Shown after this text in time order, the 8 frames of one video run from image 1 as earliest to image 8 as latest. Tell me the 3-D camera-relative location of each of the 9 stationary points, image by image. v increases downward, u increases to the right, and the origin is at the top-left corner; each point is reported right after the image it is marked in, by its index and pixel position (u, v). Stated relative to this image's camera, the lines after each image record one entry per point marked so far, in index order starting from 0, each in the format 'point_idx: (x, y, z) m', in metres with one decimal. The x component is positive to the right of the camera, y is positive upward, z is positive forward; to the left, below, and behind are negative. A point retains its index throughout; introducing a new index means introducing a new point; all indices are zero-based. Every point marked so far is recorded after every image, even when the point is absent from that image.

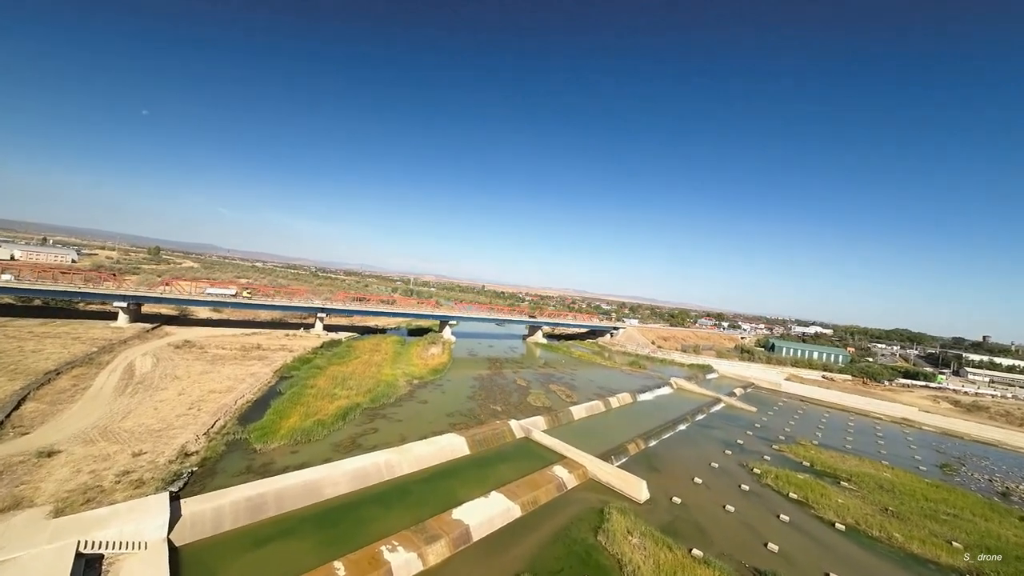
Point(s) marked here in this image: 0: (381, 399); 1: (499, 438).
0: (-6.4, -5.5, +19.1) m
1: (-0.6, -6.6, +17.2) m
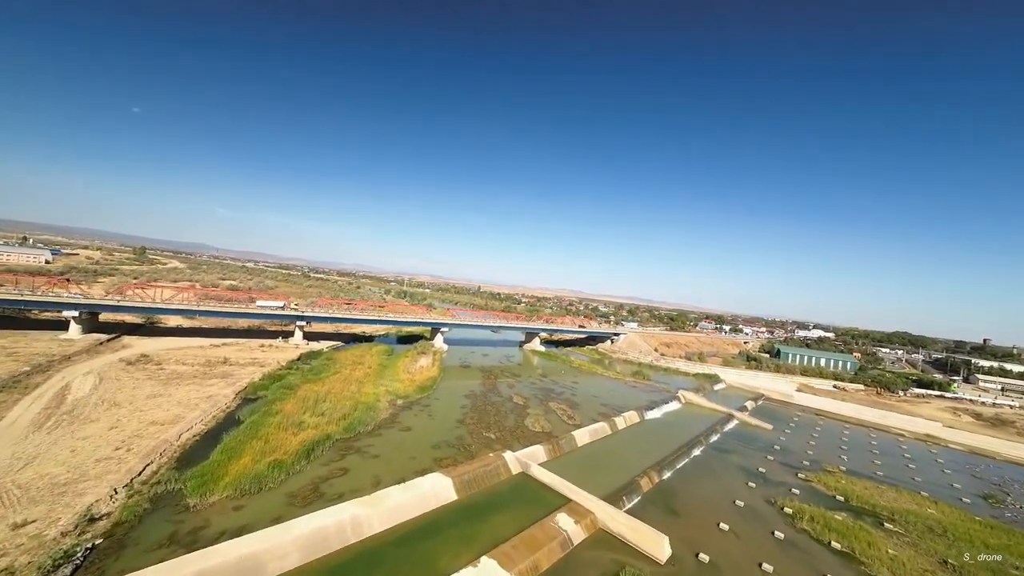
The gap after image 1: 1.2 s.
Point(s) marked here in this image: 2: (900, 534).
0: (-6.6, -5.9, +16.7) m
1: (-0.7, -7.1, +14.8) m
2: (+14.6, -9.3, +14.9) m
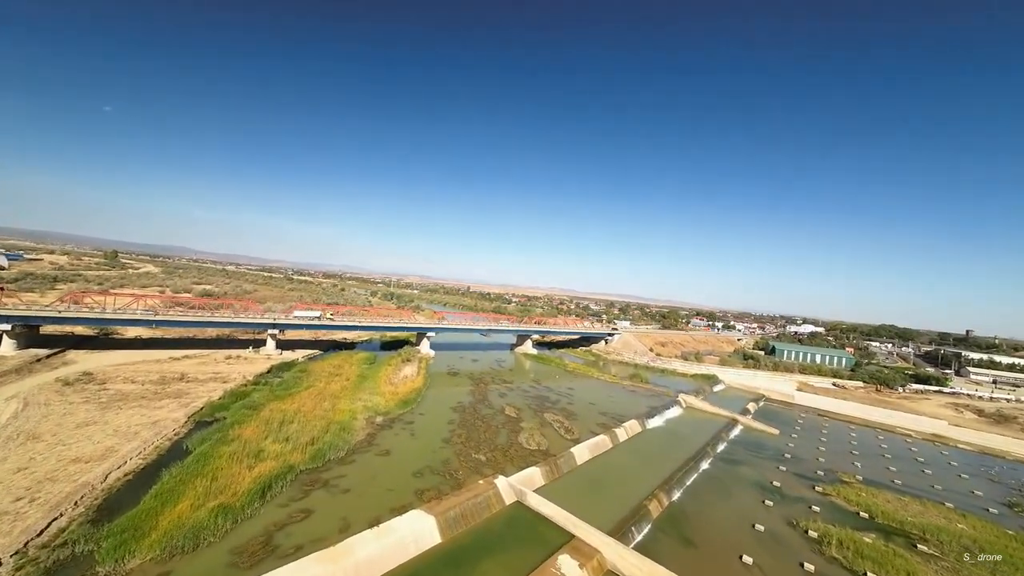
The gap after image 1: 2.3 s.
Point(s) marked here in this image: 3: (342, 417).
0: (-6.9, -6.2, +14.6) m
1: (-1.0, -7.2, +12.8) m
2: (+14.4, -9.2, +13.4) m
3: (-7.8, -5.9, +17.9) m
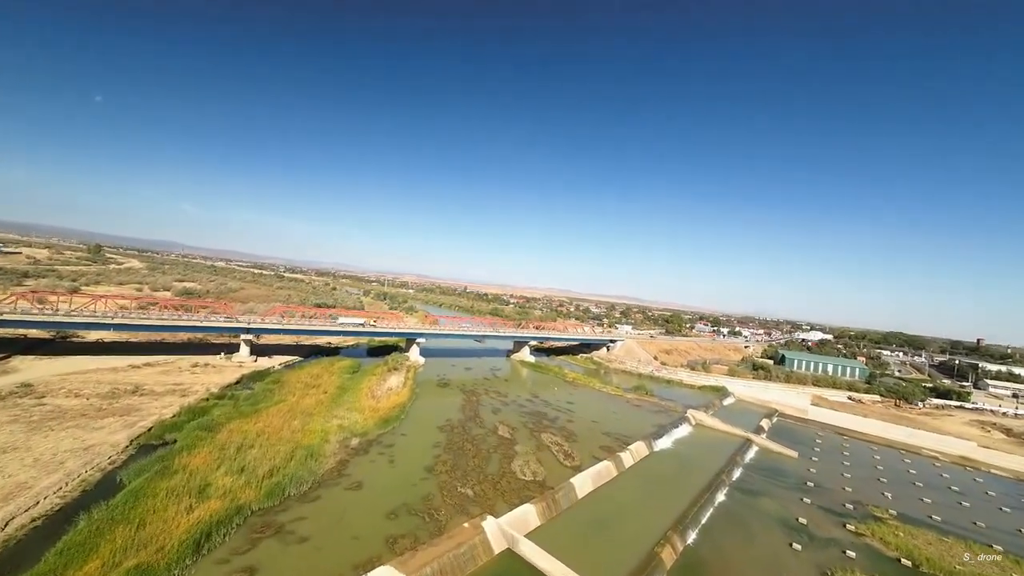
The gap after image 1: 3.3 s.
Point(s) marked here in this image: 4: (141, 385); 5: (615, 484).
0: (-7.2, -6.4, +12.4) m
1: (-1.3, -7.5, +10.7) m
2: (+14.1, -9.7, +11.3) m
3: (-8.1, -6.1, +15.8) m
4: (-17.9, -4.7, +19.0) m
5: (+4.3, -8.2, +16.5) m
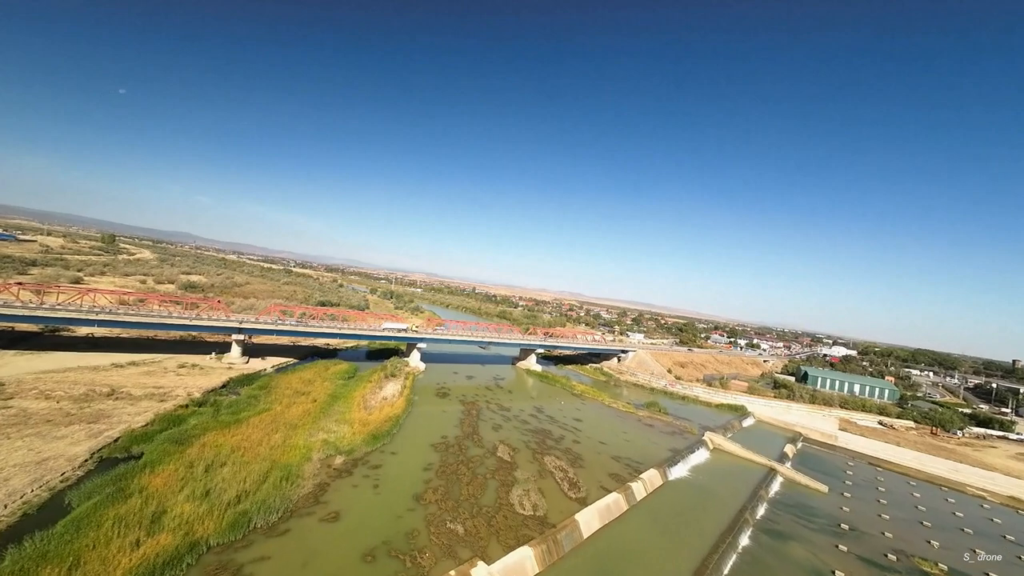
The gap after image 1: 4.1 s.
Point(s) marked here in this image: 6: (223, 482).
0: (-7.3, -6.5, +10.9) m
1: (-1.5, -7.8, +9.1) m
2: (+13.8, -10.5, +9.2) m
3: (-8.1, -6.2, +14.3) m
4: (-17.7, -4.5, +17.8) m
5: (+4.2, -8.7, +14.8) m
6: (-9.1, -6.0, +12.3) m
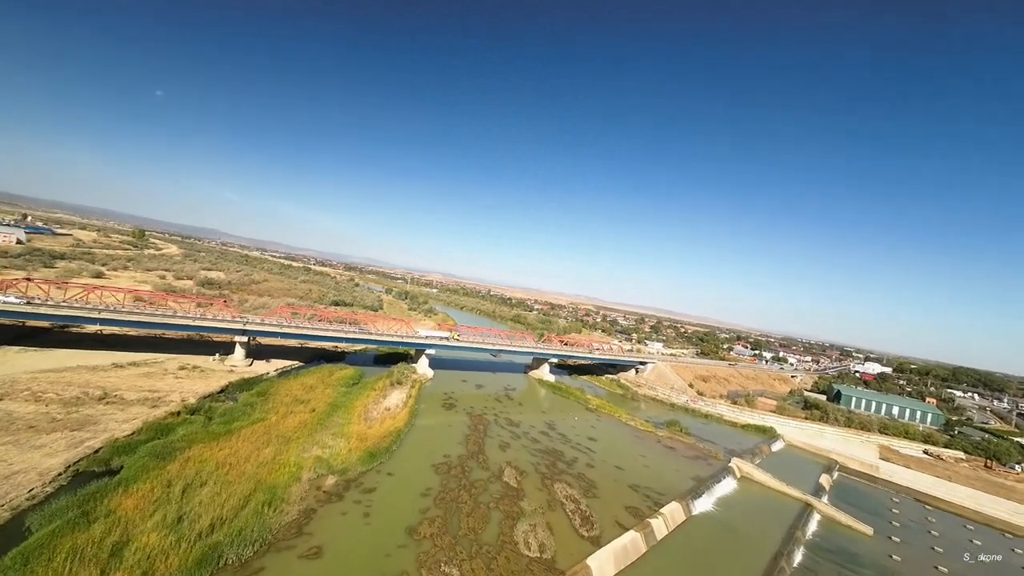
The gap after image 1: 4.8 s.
0: (-7.3, -6.7, +9.8) m
1: (-1.5, -8.1, +7.7) m
2: (+13.7, -11.2, +7.2) m
3: (-7.9, -6.4, +13.2) m
4: (-17.3, -4.5, +17.1) m
5: (+4.3, -9.2, +13.1) m
6: (-9.0, -6.1, +11.2) m
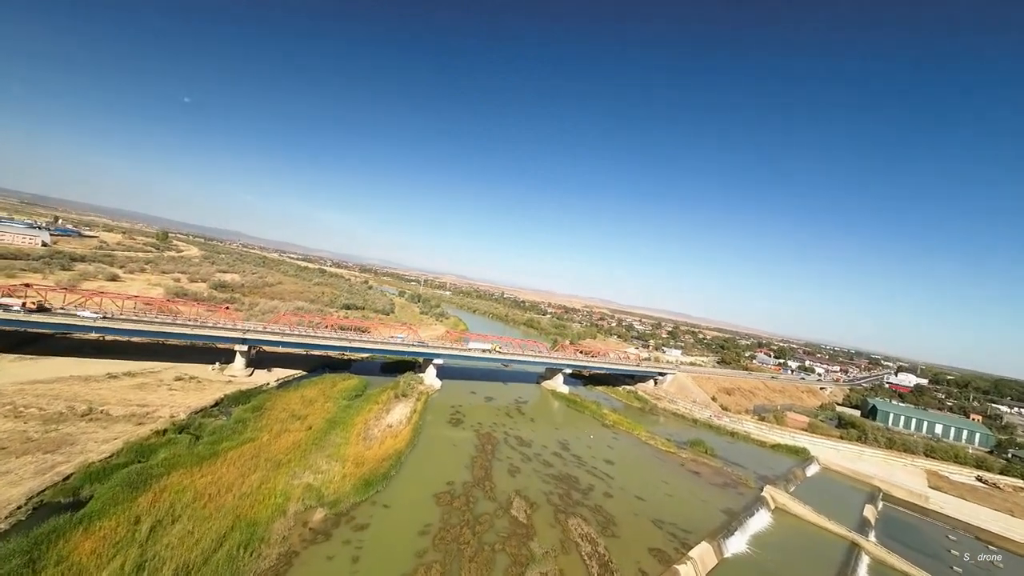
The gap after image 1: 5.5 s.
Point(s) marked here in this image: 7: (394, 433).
0: (-7.2, -7.0, +8.5) m
1: (-1.5, -8.5, +6.2) m
2: (+13.7, -11.7, +5.1) m
3: (-7.6, -6.8, +11.9) m
4: (-16.9, -4.8, +16.2) m
5: (+4.6, -9.7, +11.4) m
6: (-8.8, -6.5, +10.0) m
7: (-5.6, -6.9, +18.8) m
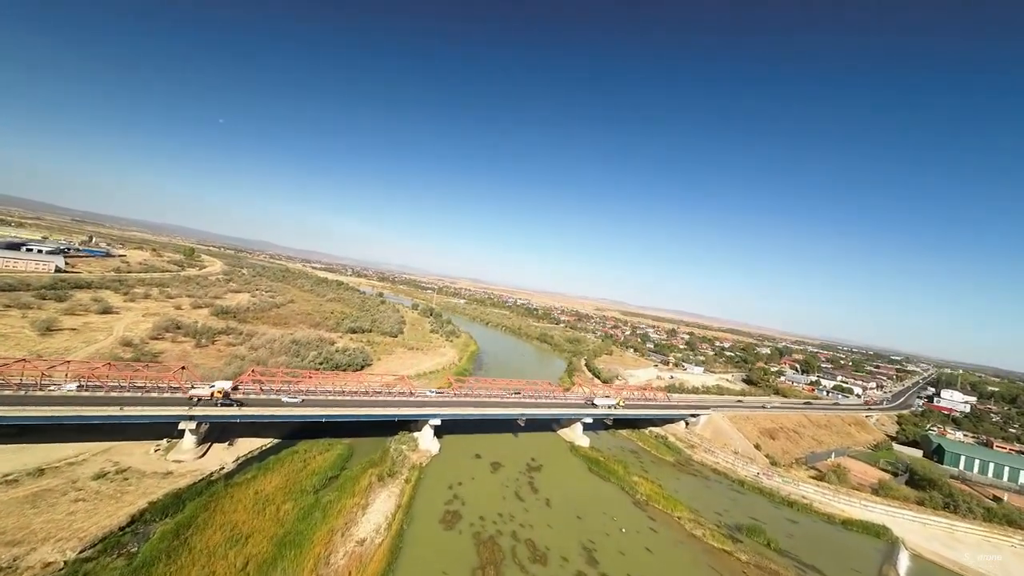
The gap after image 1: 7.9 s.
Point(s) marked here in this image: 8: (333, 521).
0: (-7.1, -9.9, +3.9) m
1: (-1.5, -11.2, +1.4) m
2: (+13.7, -14.1, -0.1) m
3: (-7.5, -9.6, +7.4) m
4: (-16.7, -7.8, +11.9) m
5: (+4.7, -12.3, +6.5) m
6: (-8.7, -9.4, +5.4) m
7: (-5.3, -9.7, +14.2) m
8: (-7.2, -9.3, +16.0) m
